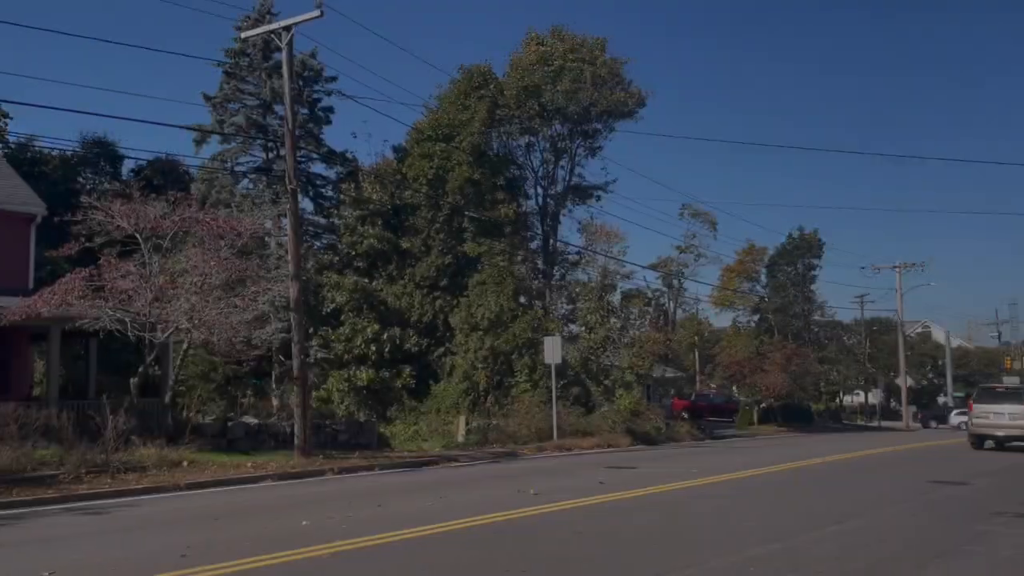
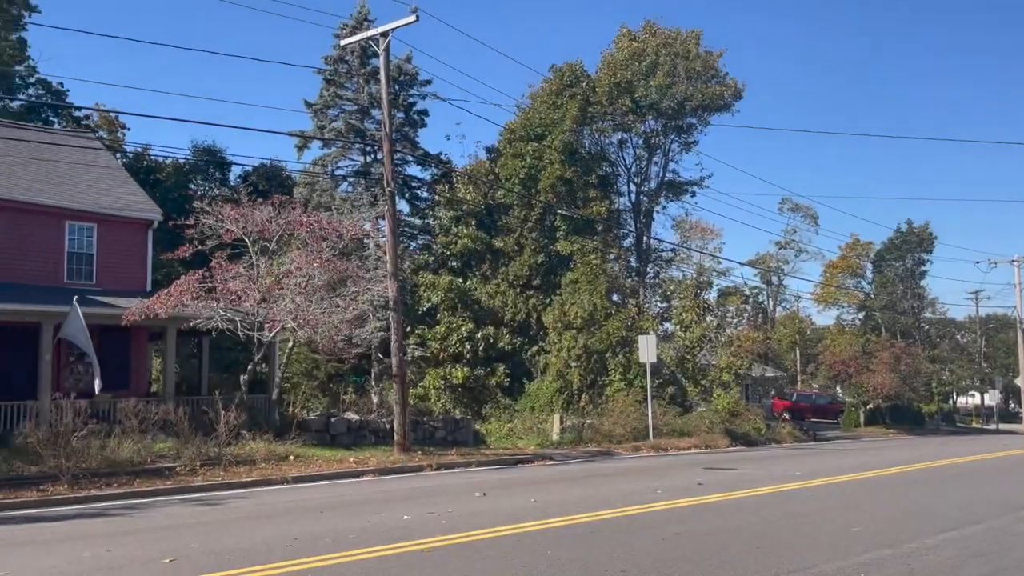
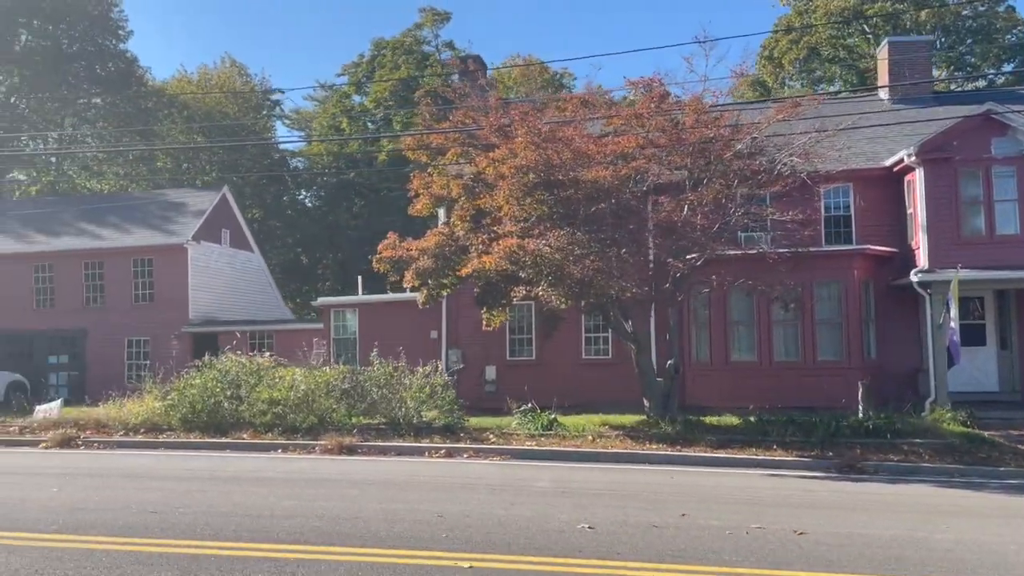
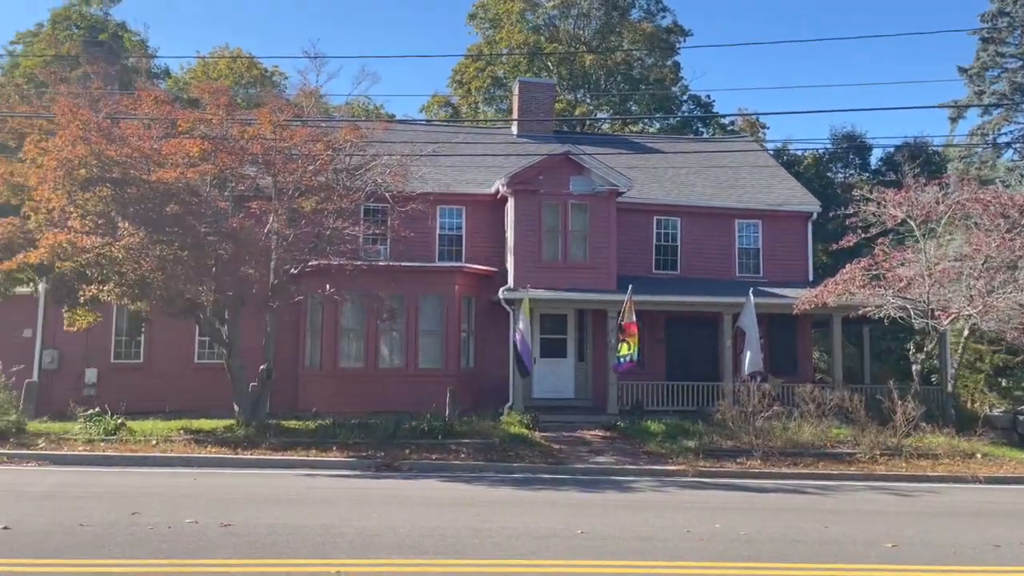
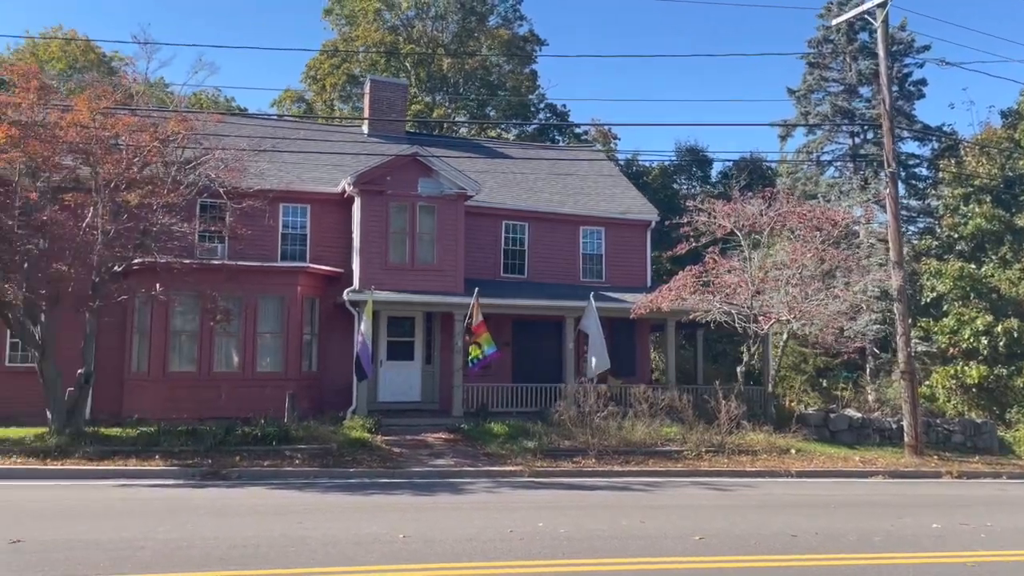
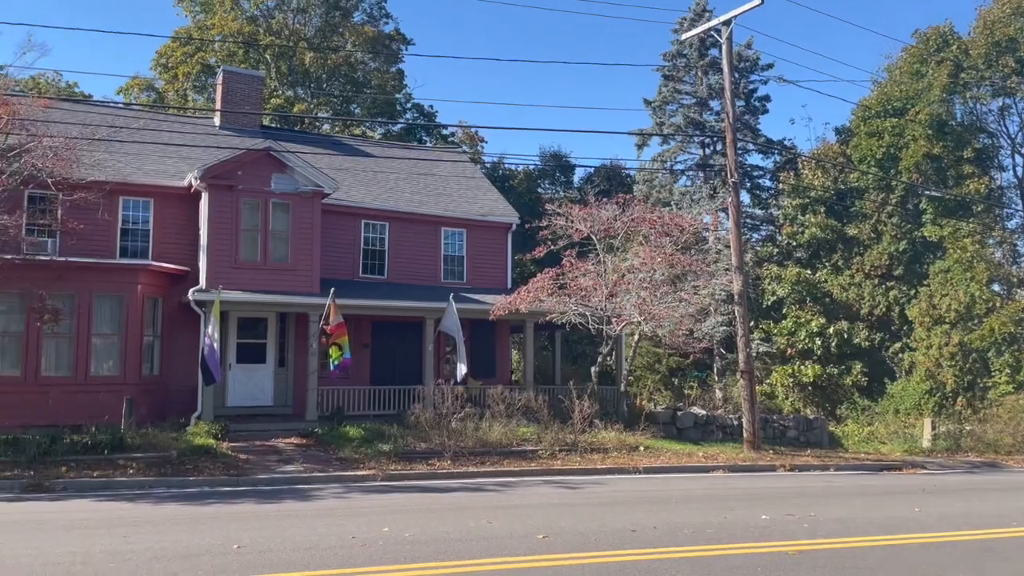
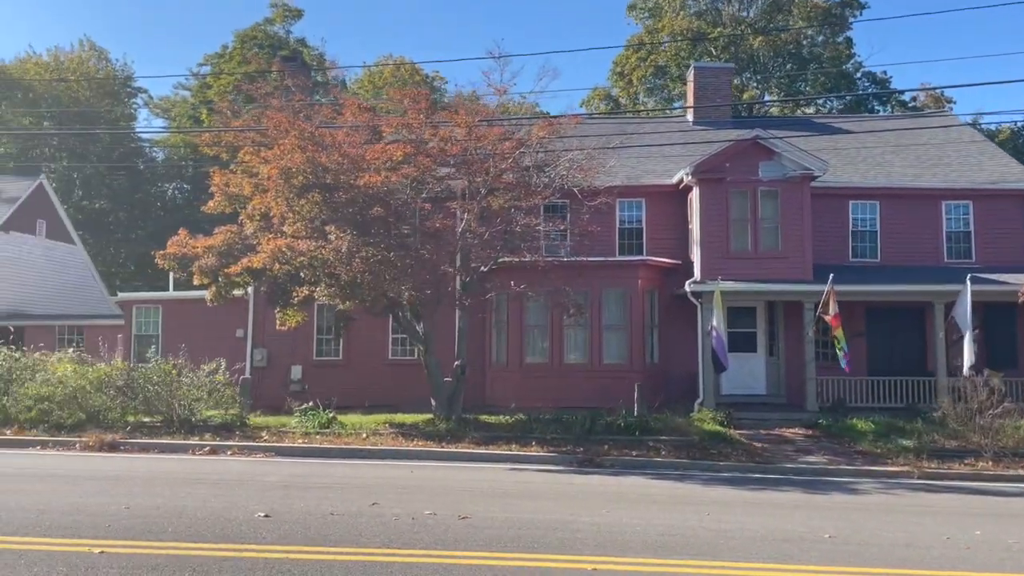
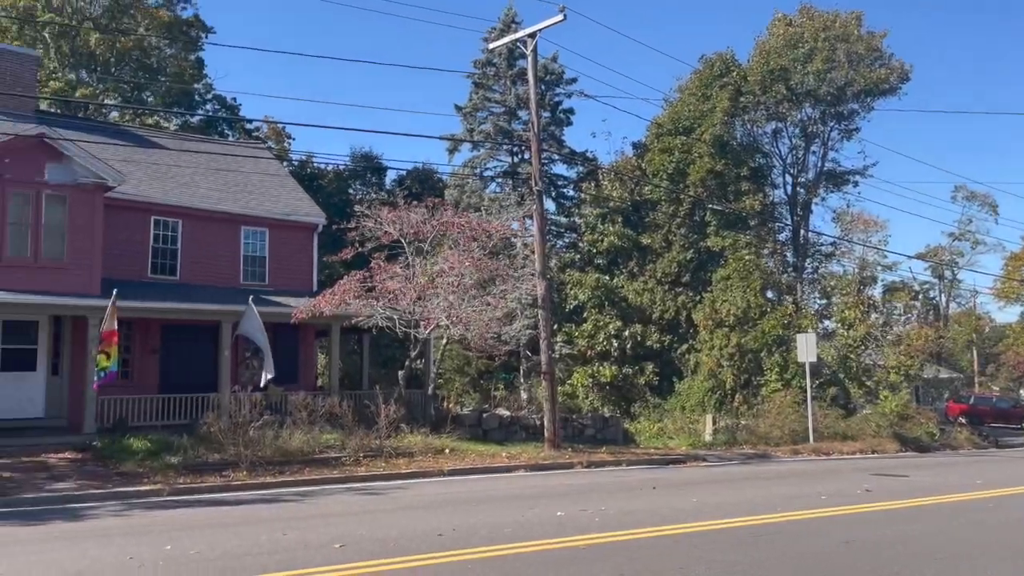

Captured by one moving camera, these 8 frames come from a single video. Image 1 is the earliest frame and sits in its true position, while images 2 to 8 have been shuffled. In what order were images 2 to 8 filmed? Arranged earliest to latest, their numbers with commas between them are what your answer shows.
2, 8, 6, 5, 4, 7, 3
